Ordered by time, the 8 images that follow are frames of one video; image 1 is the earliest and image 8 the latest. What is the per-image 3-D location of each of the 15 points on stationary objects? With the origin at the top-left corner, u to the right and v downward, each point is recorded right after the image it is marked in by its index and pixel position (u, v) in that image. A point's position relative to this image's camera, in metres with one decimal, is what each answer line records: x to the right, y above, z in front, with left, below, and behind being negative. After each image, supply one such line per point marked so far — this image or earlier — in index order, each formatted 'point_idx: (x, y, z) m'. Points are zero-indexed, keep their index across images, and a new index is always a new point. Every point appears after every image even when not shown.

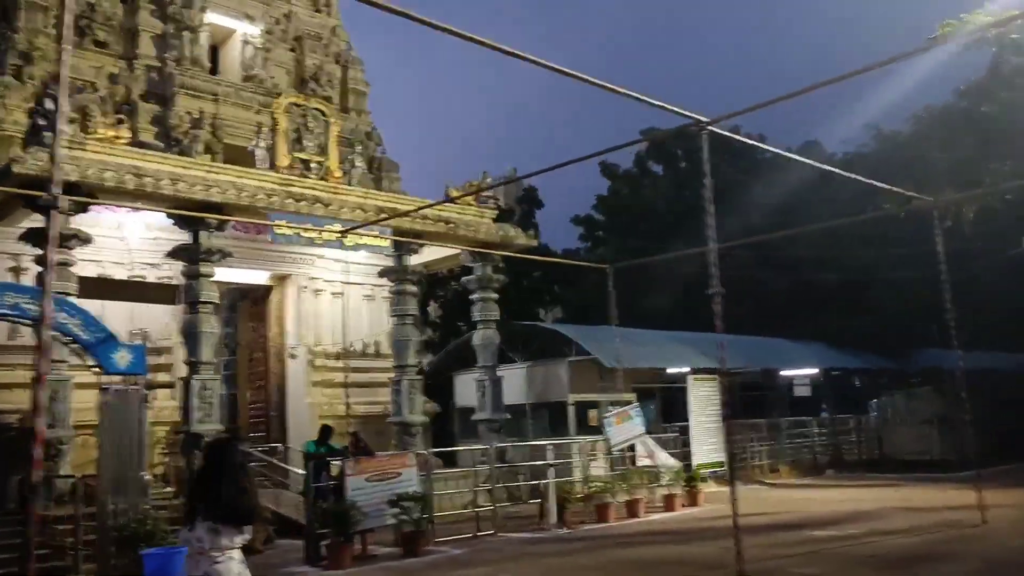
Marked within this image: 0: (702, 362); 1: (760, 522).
0: (+3.7, -1.5, +17.3) m
1: (+2.9, -2.8, +10.5) m
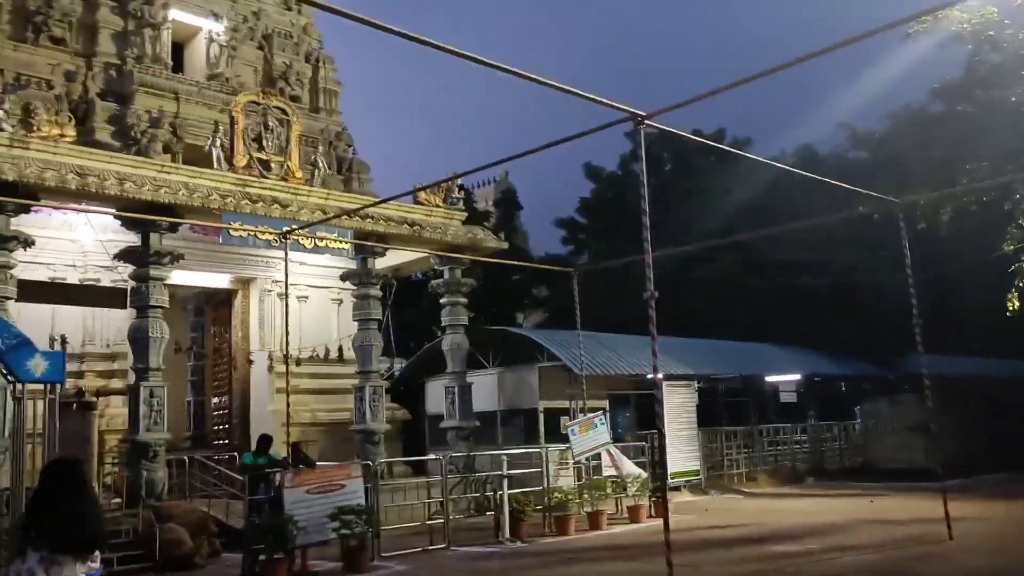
0: (+3.1, -1.6, +16.9) m
1: (+2.4, -2.9, +10.1) m
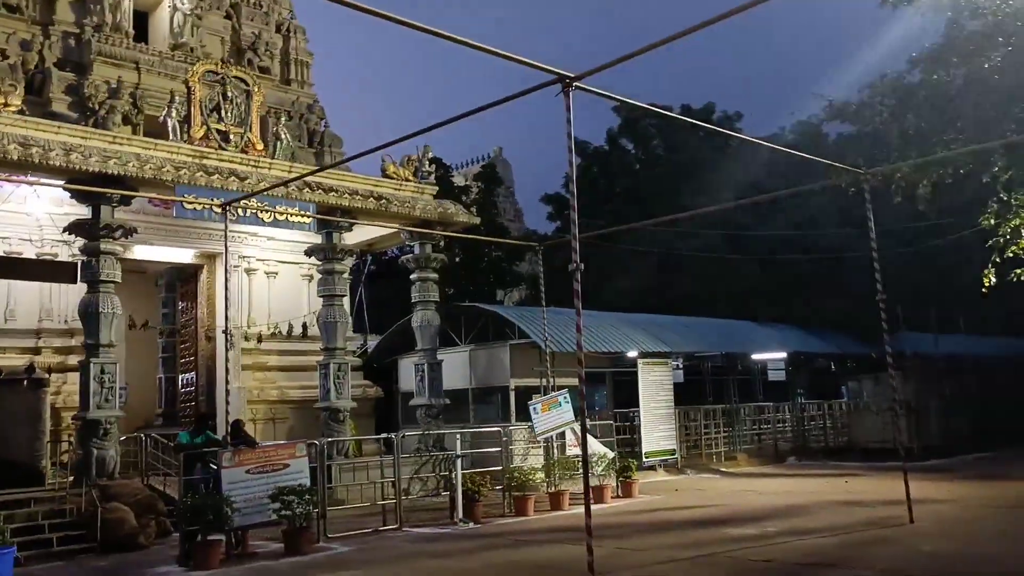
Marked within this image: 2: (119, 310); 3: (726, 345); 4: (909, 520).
0: (+2.6, -1.1, +16.6) m
1: (+1.9, -2.6, +9.8) m
2: (-5.2, -0.3, +11.5) m
3: (+4.6, -1.3, +18.9) m
4: (+3.7, -2.2, +8.2) m
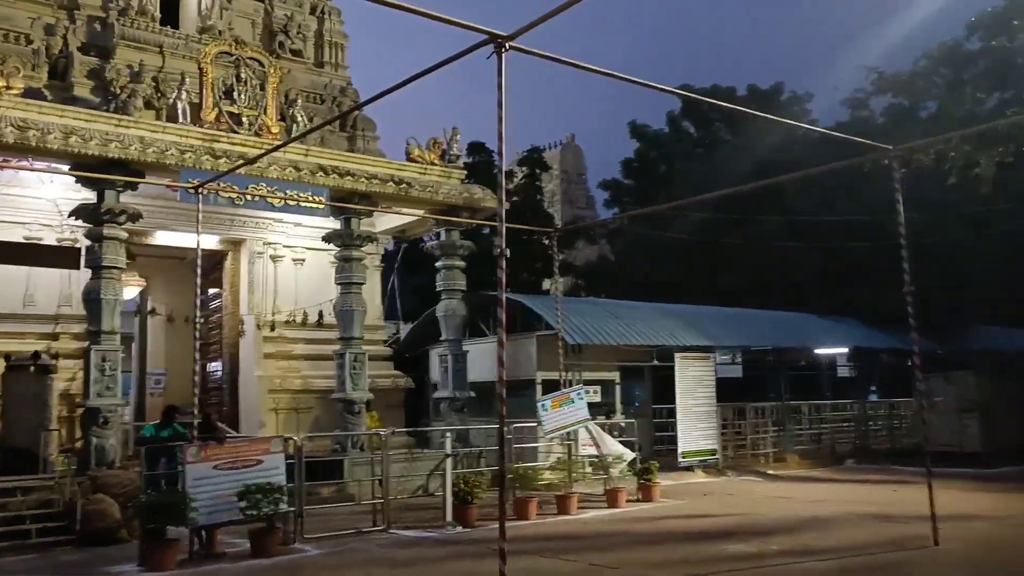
0: (+3.2, -0.9, +15.6) m
1: (+1.8, -2.5, +9.0) m
2: (-5.1, -0.1, +11.3) m
3: (+5.4, -1.1, +17.7) m
4: (+3.5, -2.1, +7.2) m
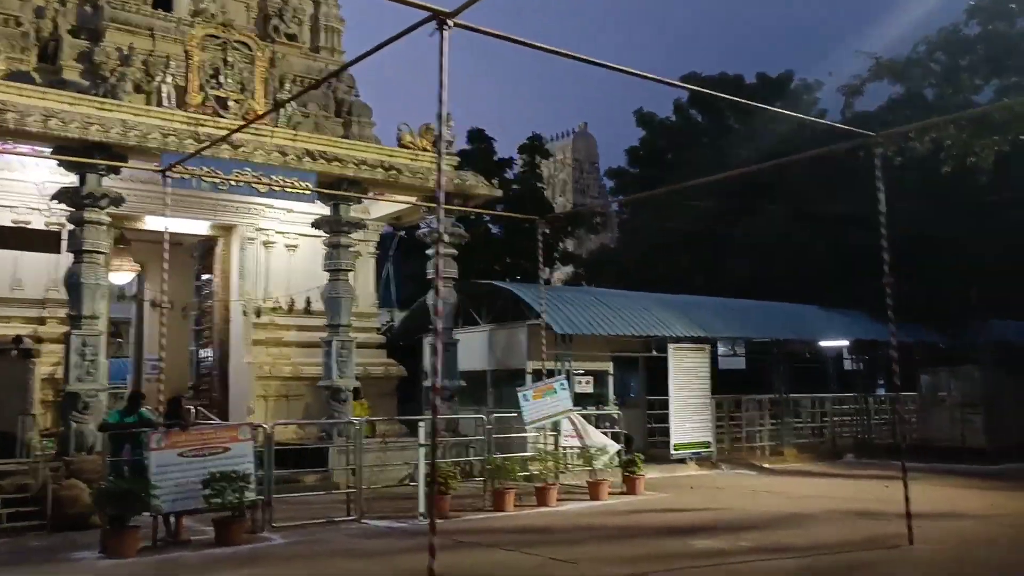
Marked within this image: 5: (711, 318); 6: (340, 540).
0: (+3.0, -0.7, +15.4) m
1: (+1.5, -2.4, +8.8) m
2: (-5.3, +0.1, +11.2) m
3: (+5.3, -0.9, +17.5) m
4: (+3.2, -2.0, +7.0) m
5: (+3.8, -0.6, +16.5) m
6: (-1.6, -2.3, +8.1) m
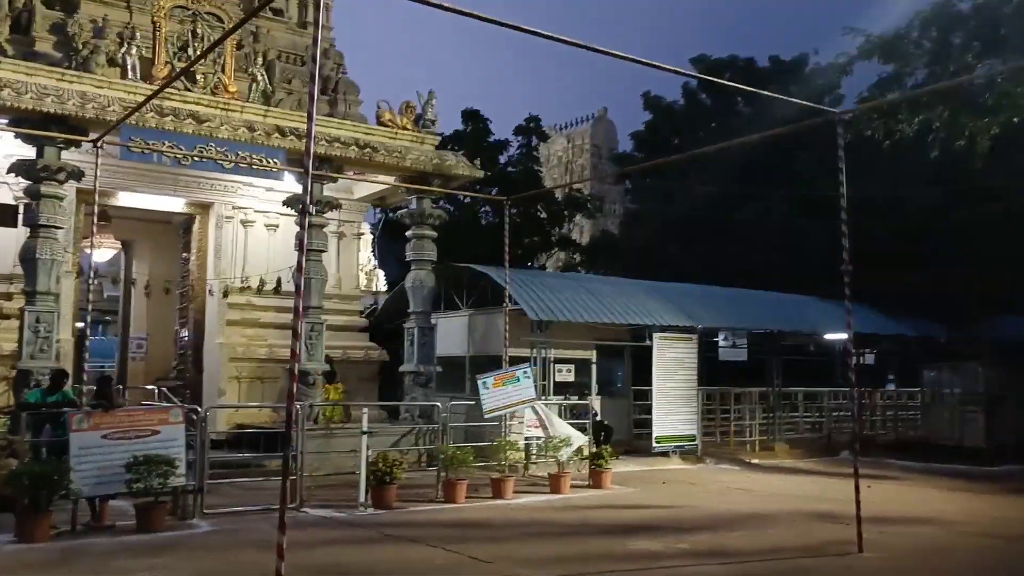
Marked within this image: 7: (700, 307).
0: (+2.7, -0.5, +14.9) m
1: (+0.9, -2.2, +8.3) m
2: (-5.7, +0.4, +10.9) m
3: (+5.0, -0.7, +16.9) m
4: (+2.6, -2.0, +6.5) m
5: (+3.5, -0.4, +15.9) m
6: (-2.2, -2.1, +7.7) m
7: (+3.5, -0.4, +15.9) m
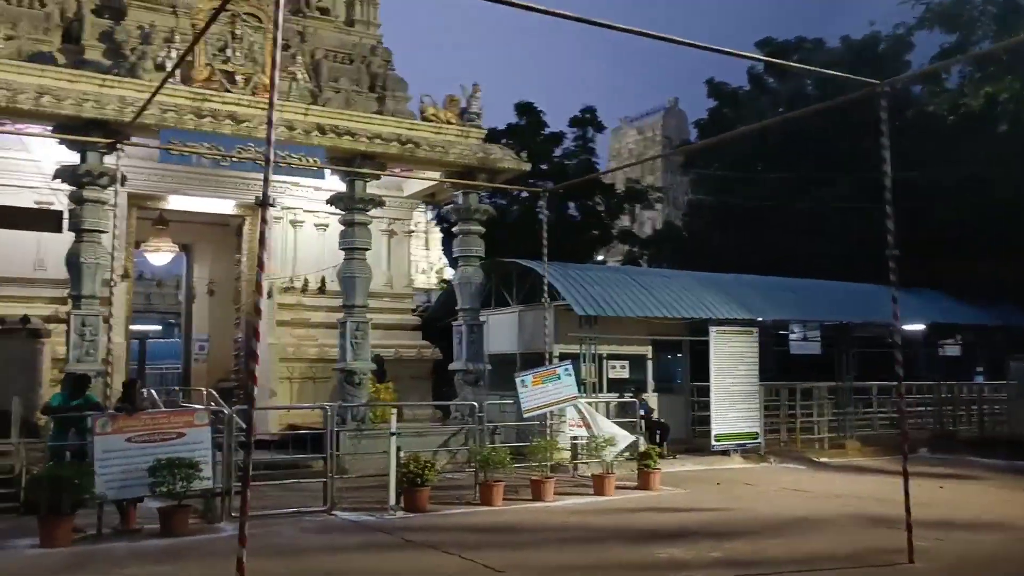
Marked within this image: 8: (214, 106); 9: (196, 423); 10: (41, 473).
0: (+3.6, -0.4, +14.3) m
1: (+1.2, -2.1, +7.9) m
2: (-5.2, +0.4, +11.0) m
3: (+6.1, -0.5, +16.0) m
4: (+2.7, -1.8, +5.9) m
5: (+4.4, -0.2, +15.2) m
6: (-1.9, -2.1, +7.5) m
7: (+4.4, -0.2, +15.2) m
8: (-4.1, +2.5, +11.9) m
9: (-2.9, -1.2, +7.9) m
10: (-3.9, -1.5, +7.2) m
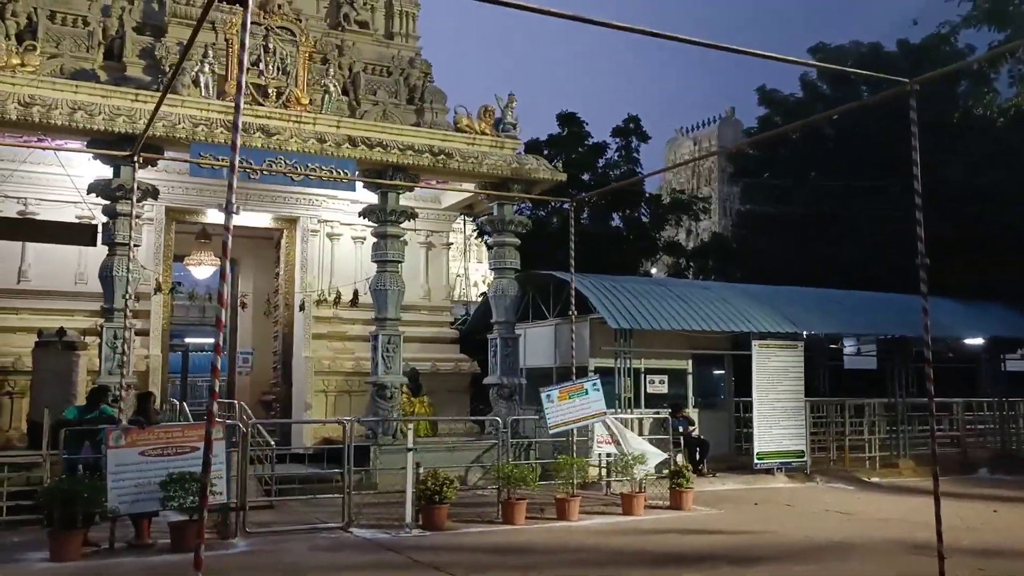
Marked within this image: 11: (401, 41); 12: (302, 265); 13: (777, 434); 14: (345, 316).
0: (+4.1, -0.6, +13.7) m
1: (+1.4, -2.2, +7.5) m
2: (-4.8, +0.2, +11.1) m
3: (+6.7, -0.7, +15.3) m
4: (+2.7, -1.9, +5.4) m
5: (+5.0, -0.4, +14.6) m
6: (-1.8, -2.2, +7.4) m
7: (+5.0, -0.4, +14.7) m
8: (-3.7, +2.3, +11.9) m
9: (-2.7, -1.3, +7.9) m
10: (-3.8, -1.7, +7.2) m
11: (-2.2, +4.7, +16.8) m
12: (-3.6, +0.4, +14.8) m
13: (+4.1, -2.2, +13.3) m
14: (-2.9, -0.5, +15.1) m
